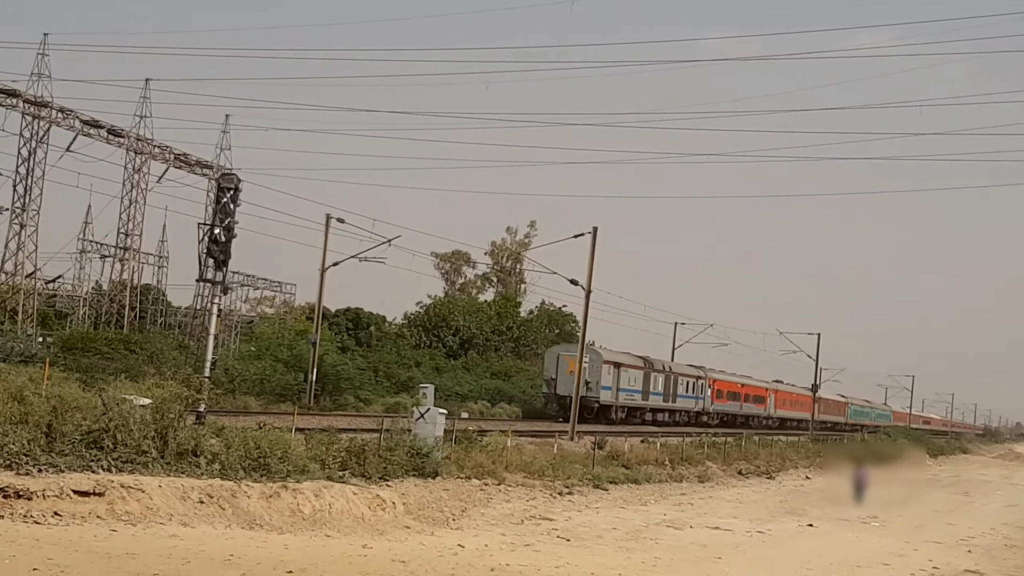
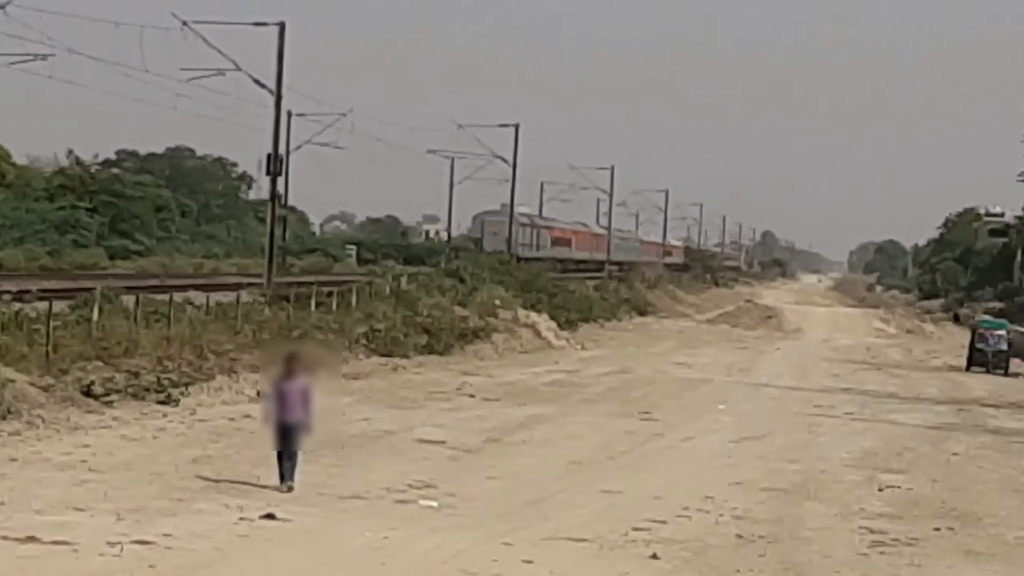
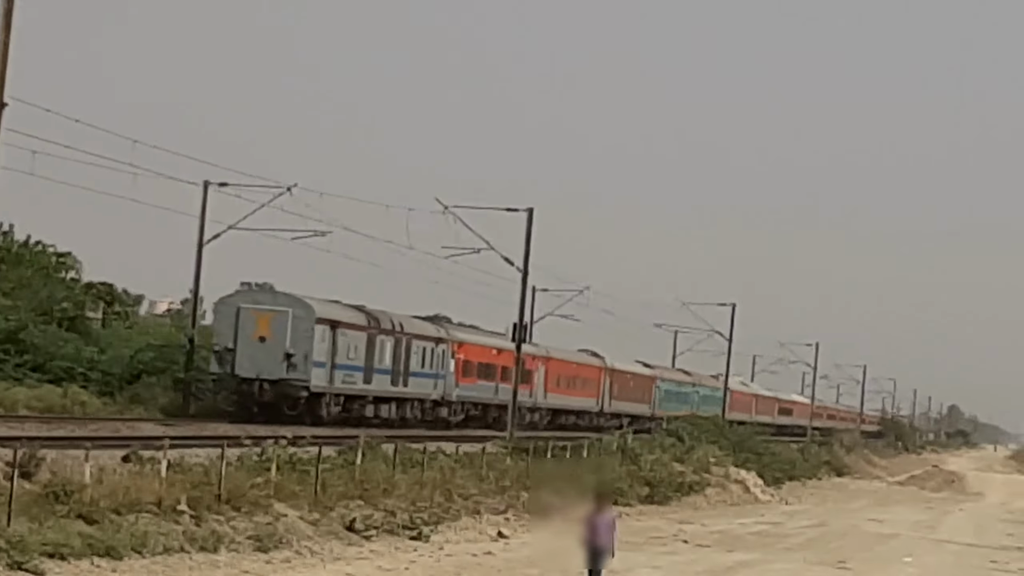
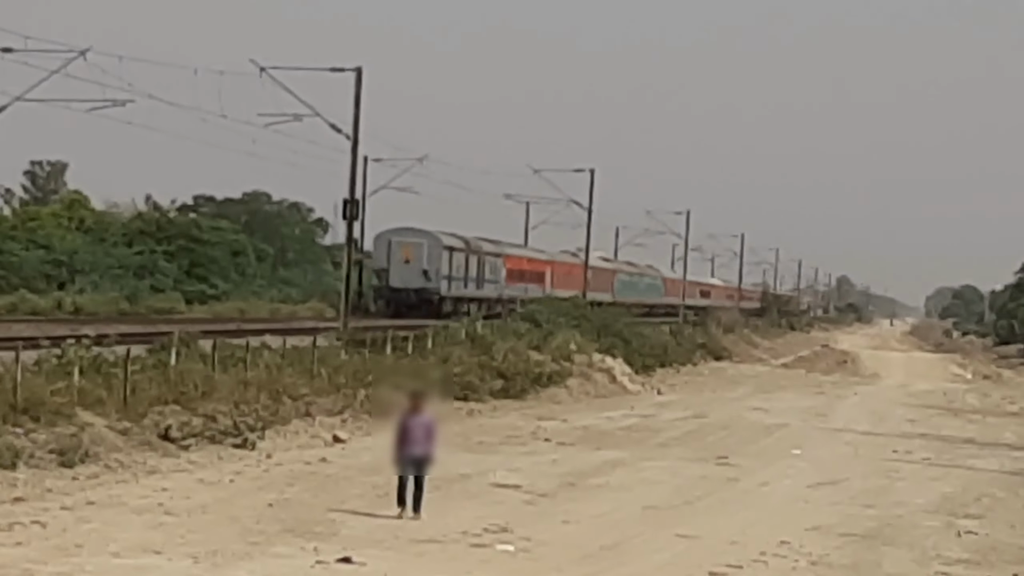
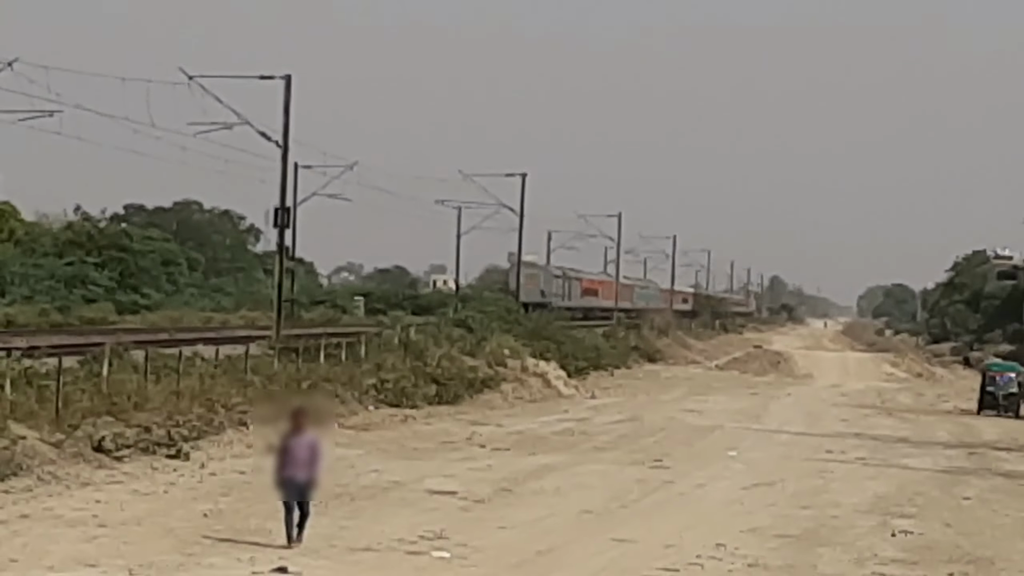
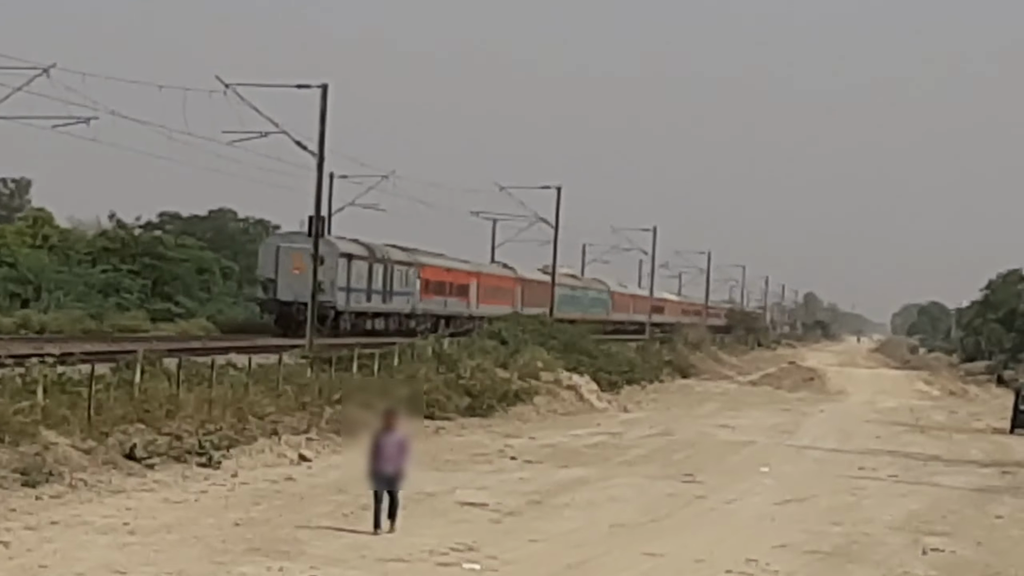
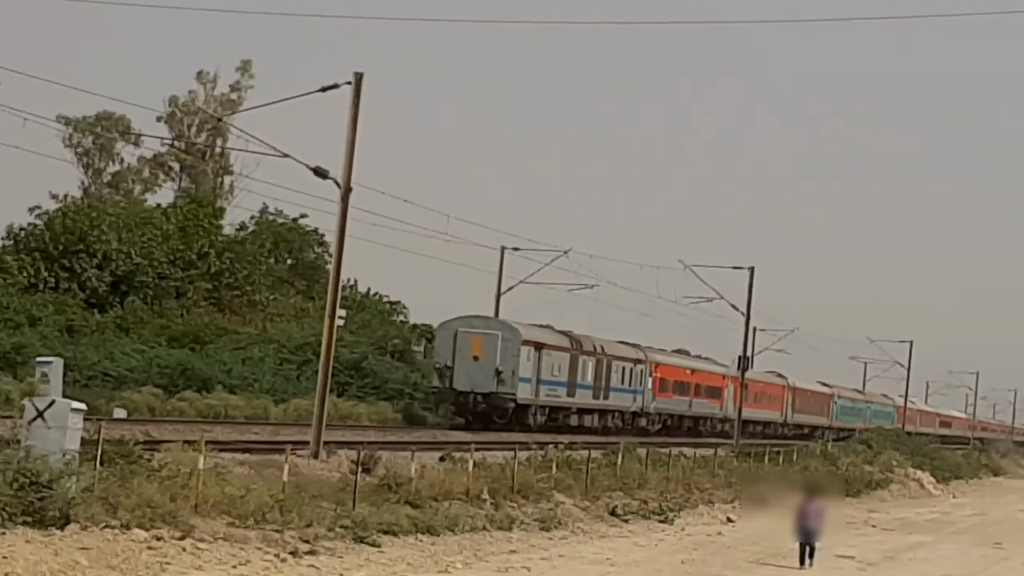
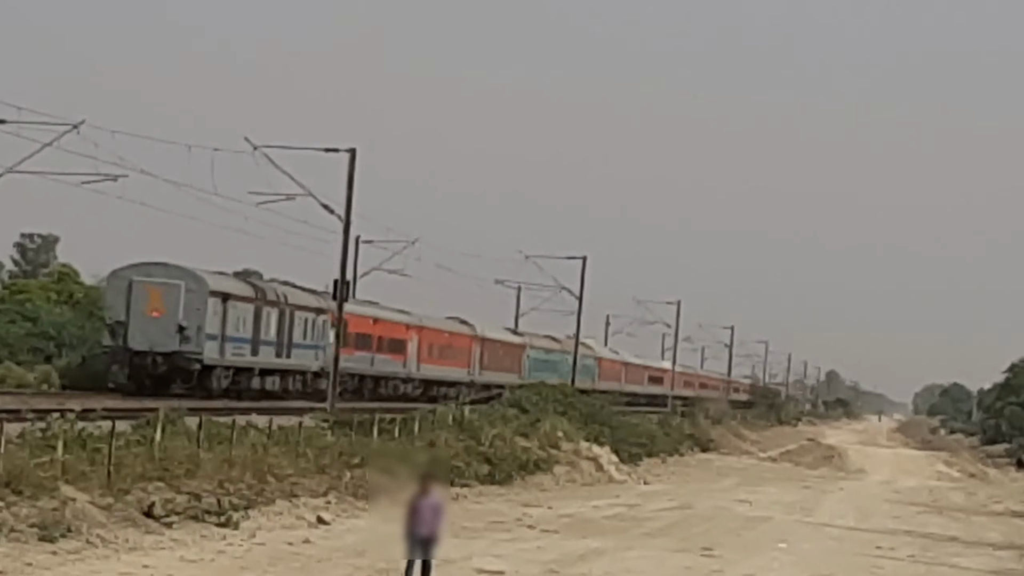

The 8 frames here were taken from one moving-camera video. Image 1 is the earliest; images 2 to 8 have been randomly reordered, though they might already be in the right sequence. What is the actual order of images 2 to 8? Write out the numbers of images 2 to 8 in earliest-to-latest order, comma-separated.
7, 3, 8, 6, 4, 2, 5
